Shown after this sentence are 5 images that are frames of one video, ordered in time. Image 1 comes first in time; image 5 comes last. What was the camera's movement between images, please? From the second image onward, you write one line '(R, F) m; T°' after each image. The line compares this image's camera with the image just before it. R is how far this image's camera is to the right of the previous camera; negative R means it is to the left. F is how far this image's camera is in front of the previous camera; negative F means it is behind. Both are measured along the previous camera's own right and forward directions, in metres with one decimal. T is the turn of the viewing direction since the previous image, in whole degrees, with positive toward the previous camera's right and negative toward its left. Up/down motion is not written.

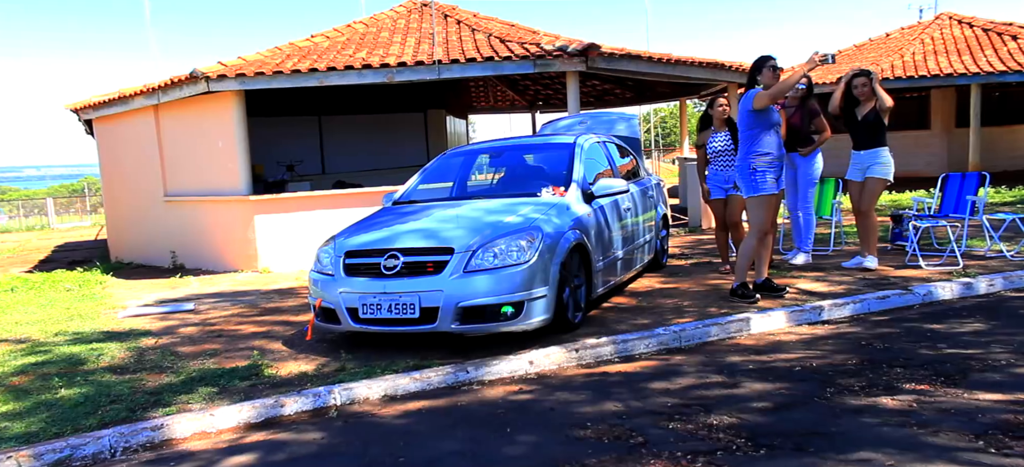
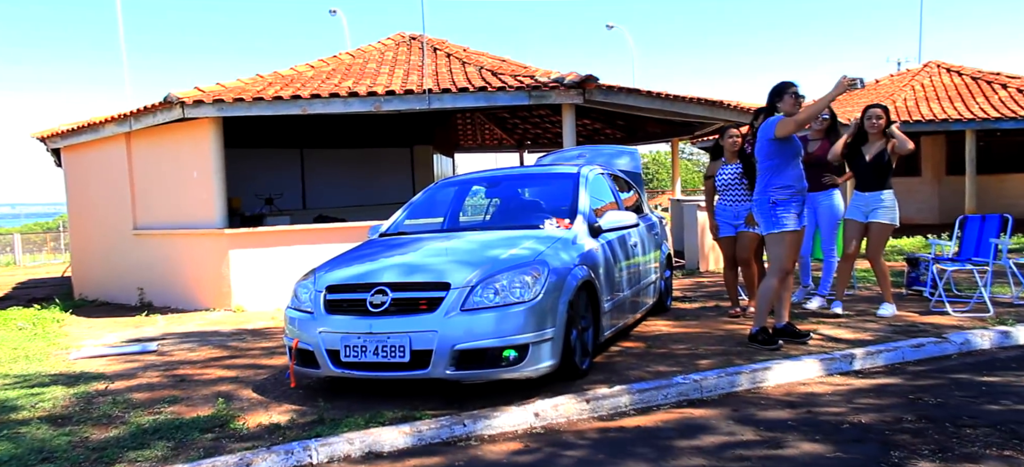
(-0.1, +0.6) m; +1°
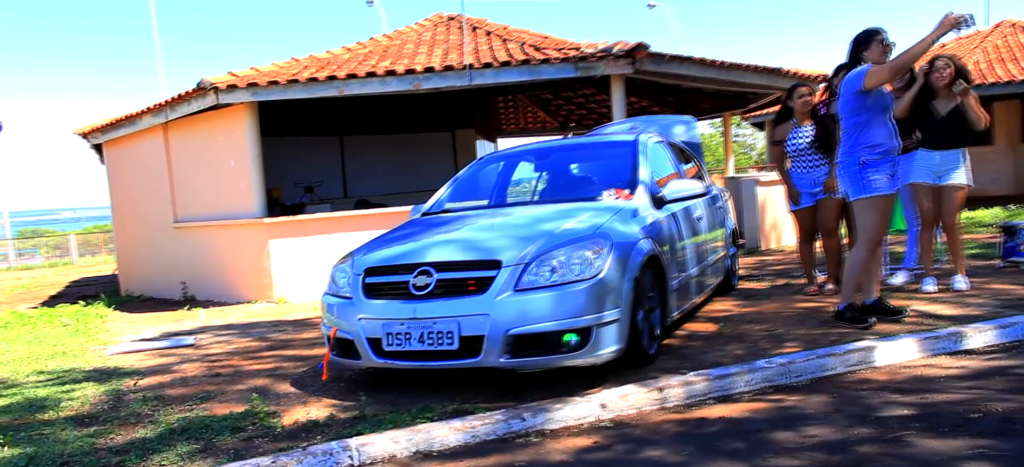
(-0.1, +0.6) m; -3°
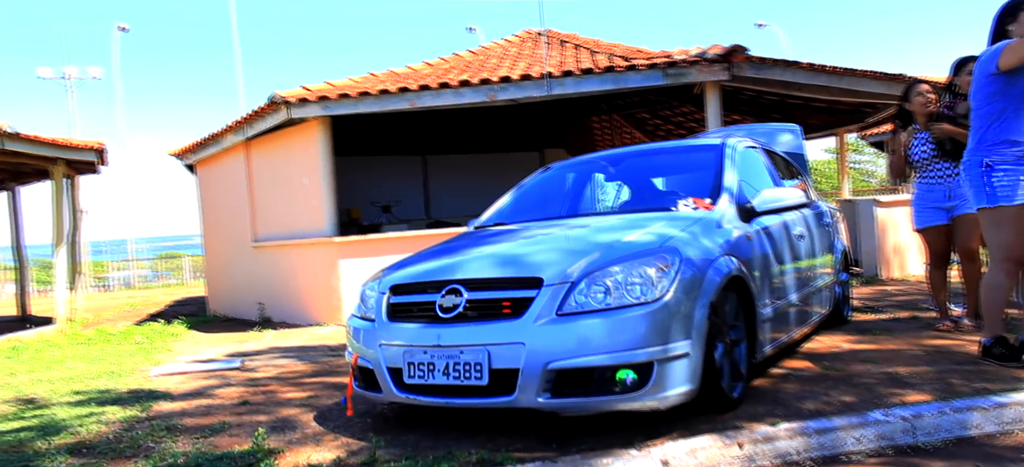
(+0.3, +0.8) m; -7°
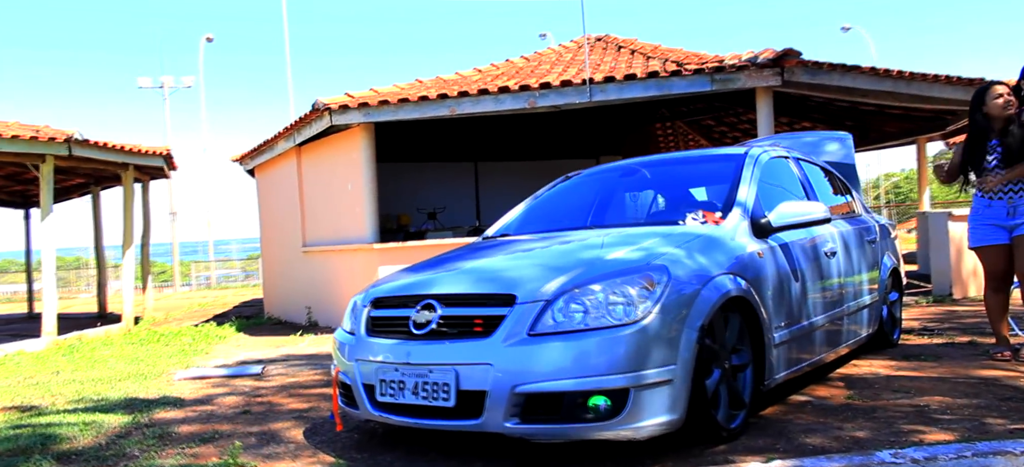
(+0.4, +0.3) m; -5°
